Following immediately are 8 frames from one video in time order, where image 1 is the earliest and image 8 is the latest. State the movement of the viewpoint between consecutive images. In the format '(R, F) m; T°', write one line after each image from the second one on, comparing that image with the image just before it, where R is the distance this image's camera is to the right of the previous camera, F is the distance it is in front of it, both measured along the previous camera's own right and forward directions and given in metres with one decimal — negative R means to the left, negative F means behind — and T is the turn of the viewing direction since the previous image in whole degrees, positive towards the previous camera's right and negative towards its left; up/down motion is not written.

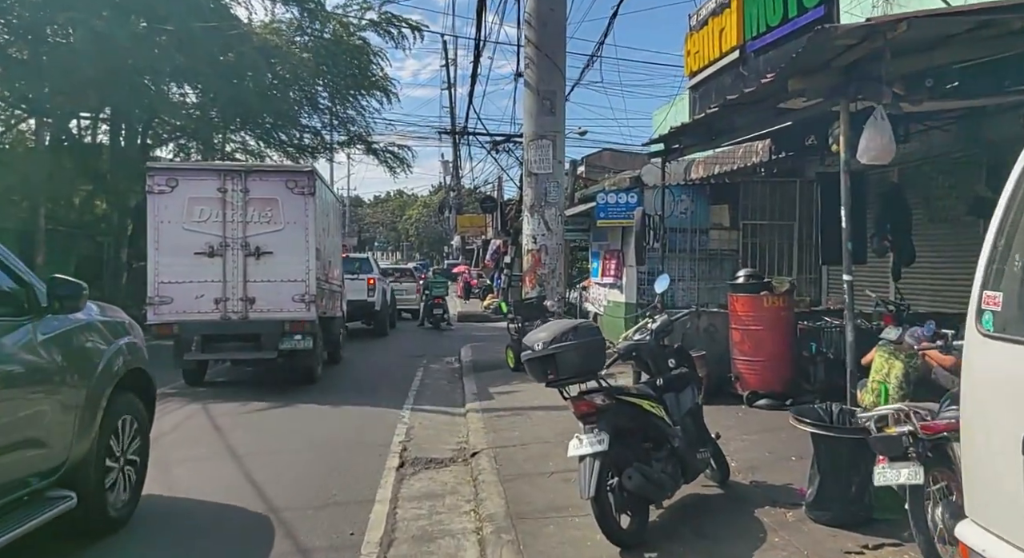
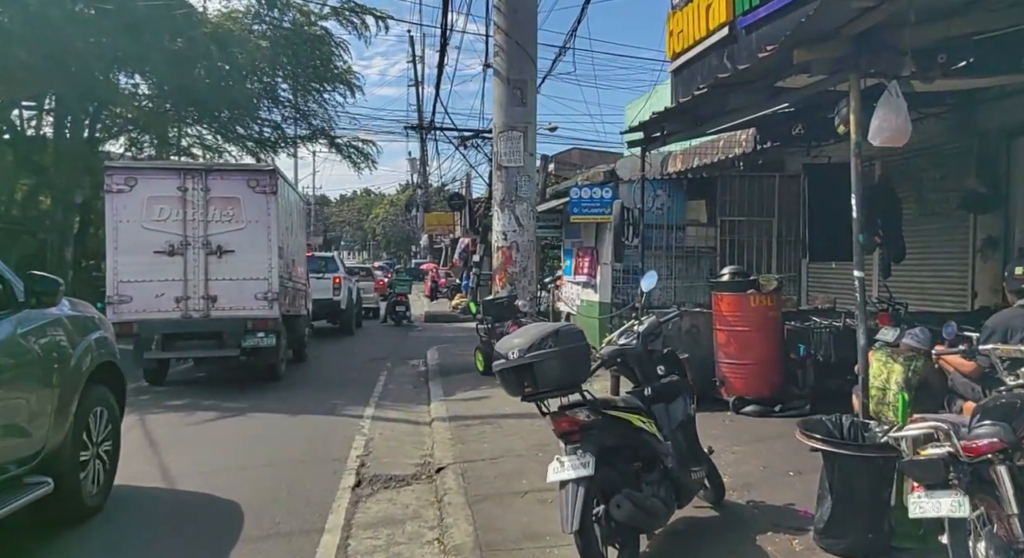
(0.0, +0.6) m; +3°
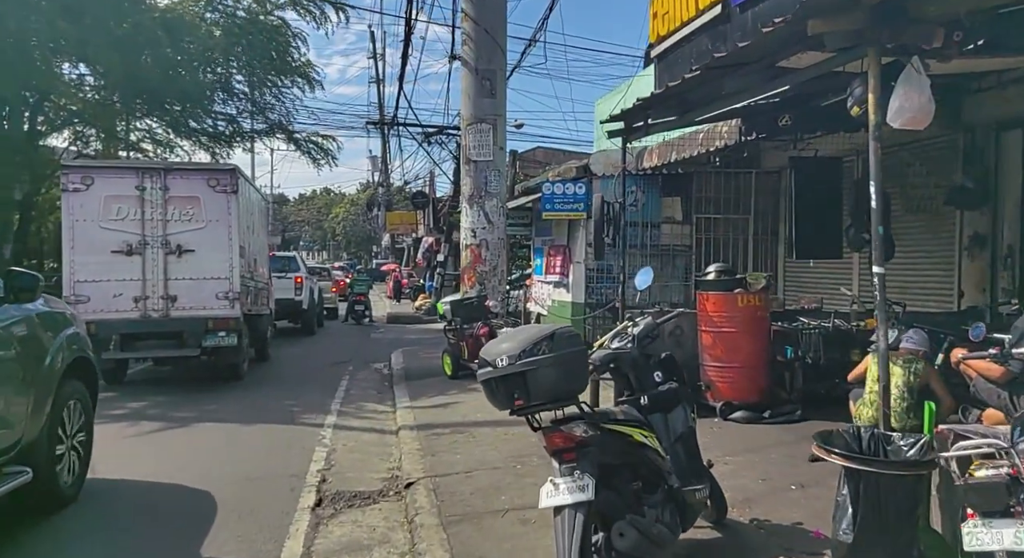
(-0.1, +0.5) m; +3°
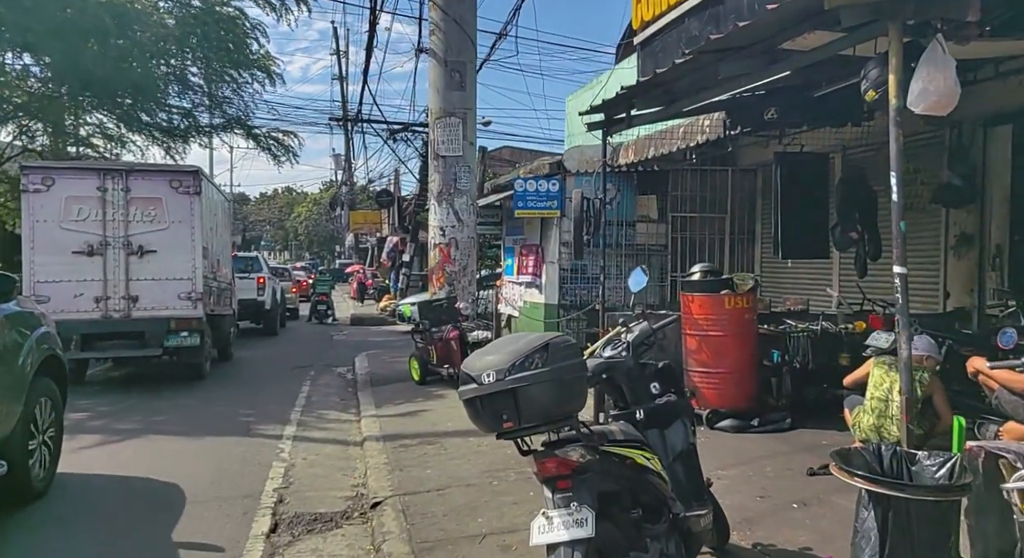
(-0.1, +0.4) m; +3°
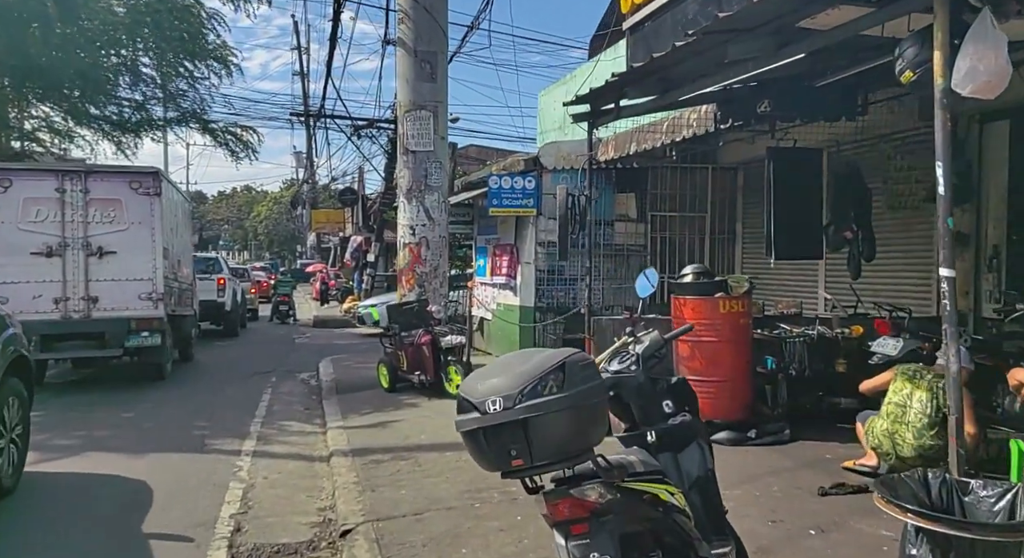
(-0.1, +0.5) m; +3°
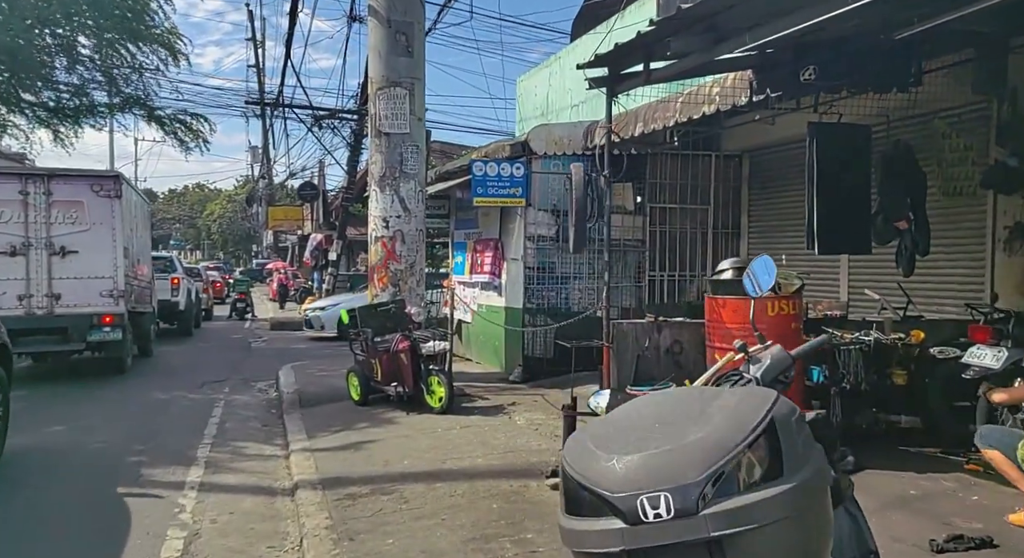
(-0.3, +1.0) m; +3°
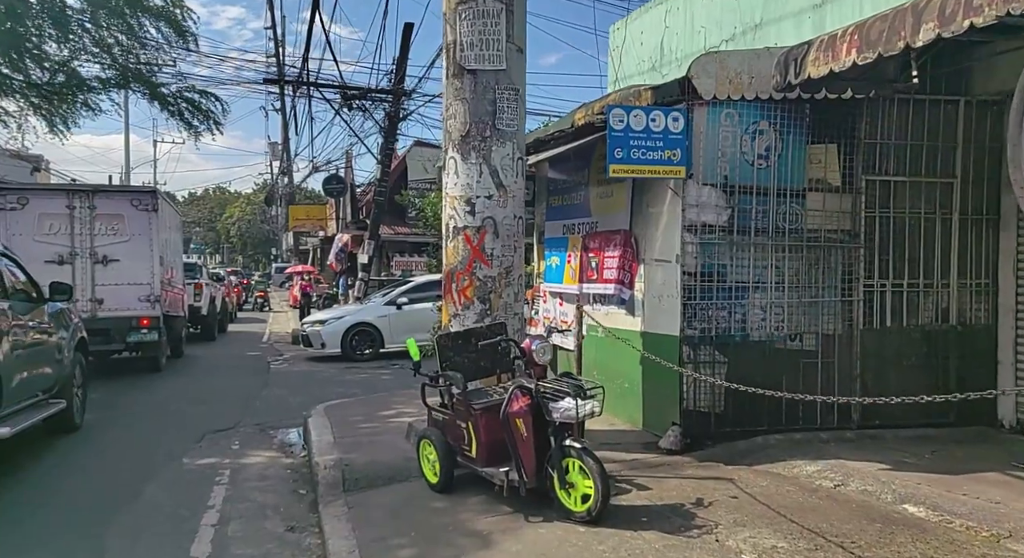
(-1.1, +3.1) m; -1°
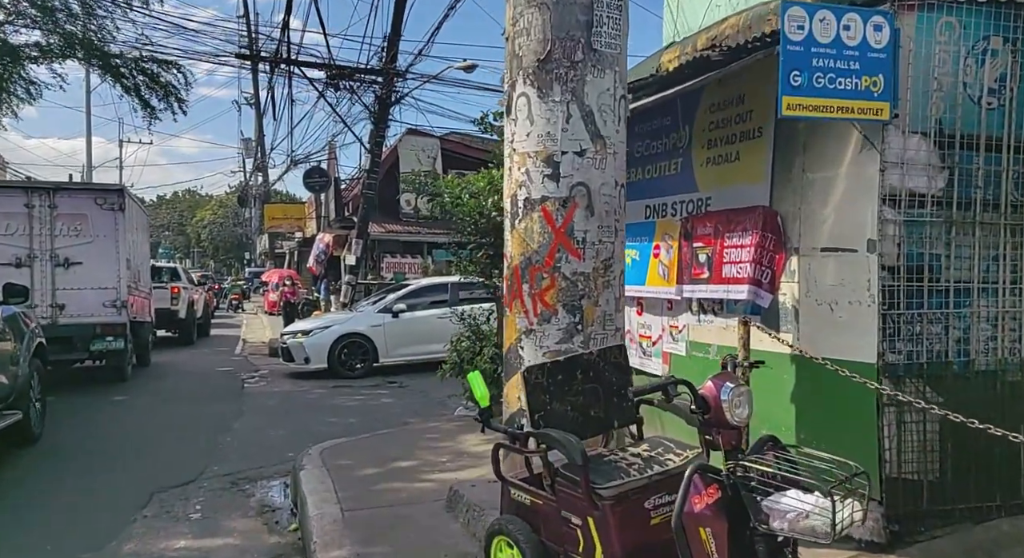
(-0.7, +2.1) m; +2°
